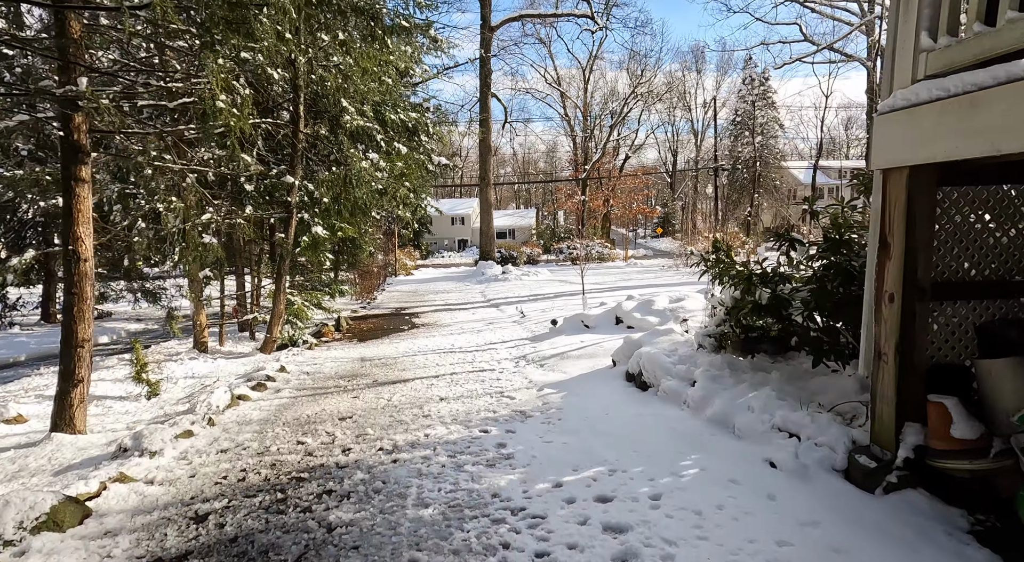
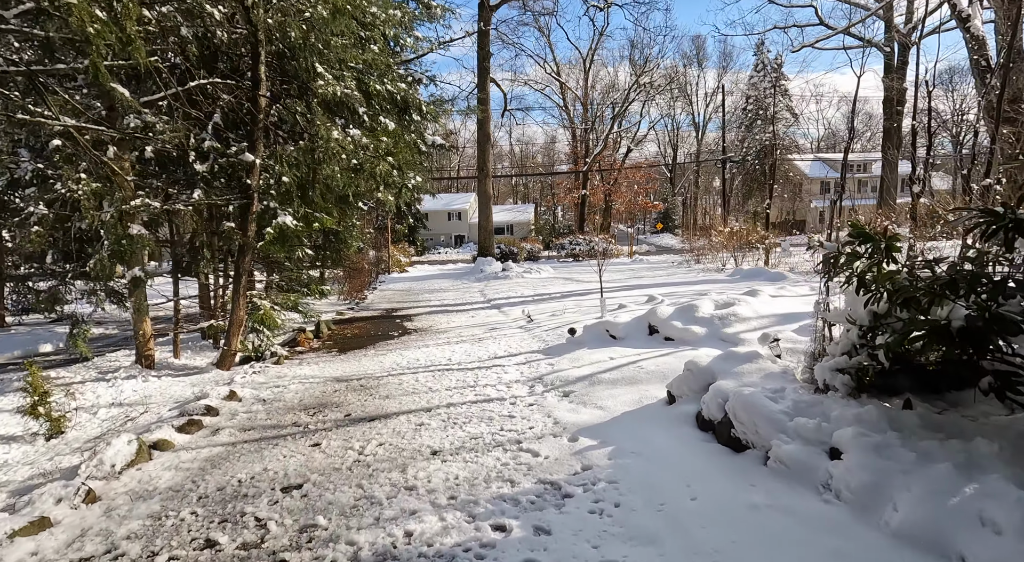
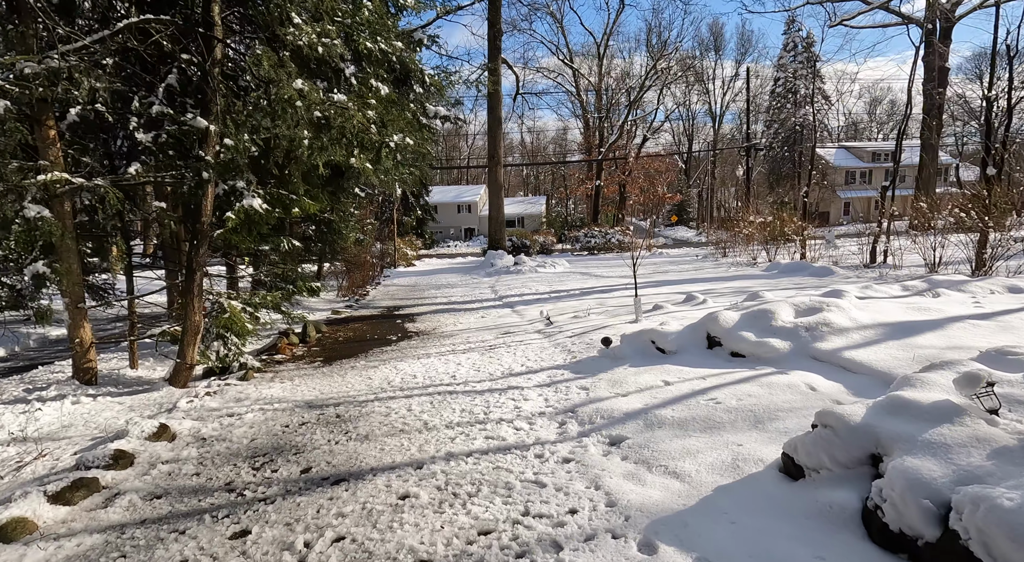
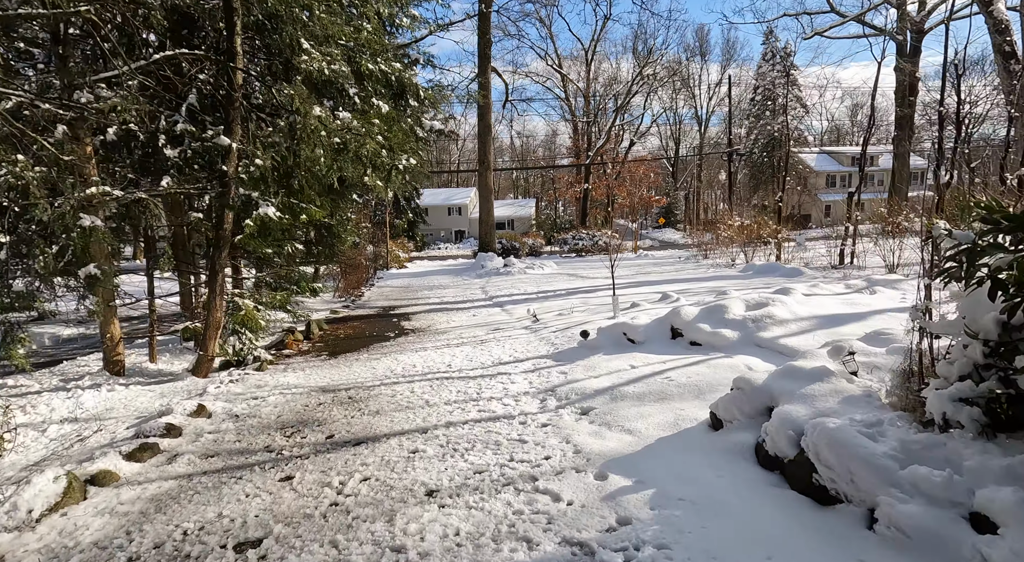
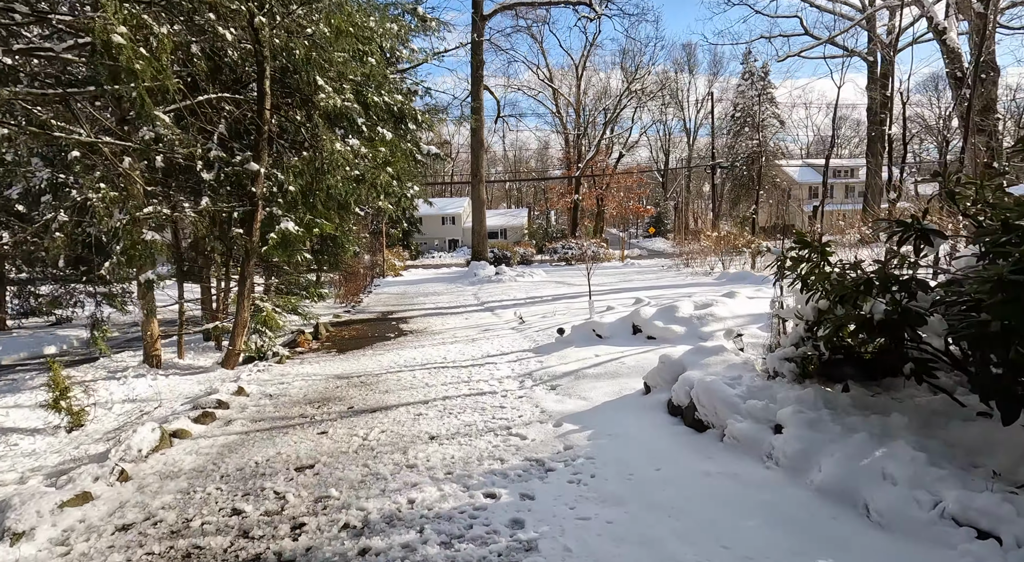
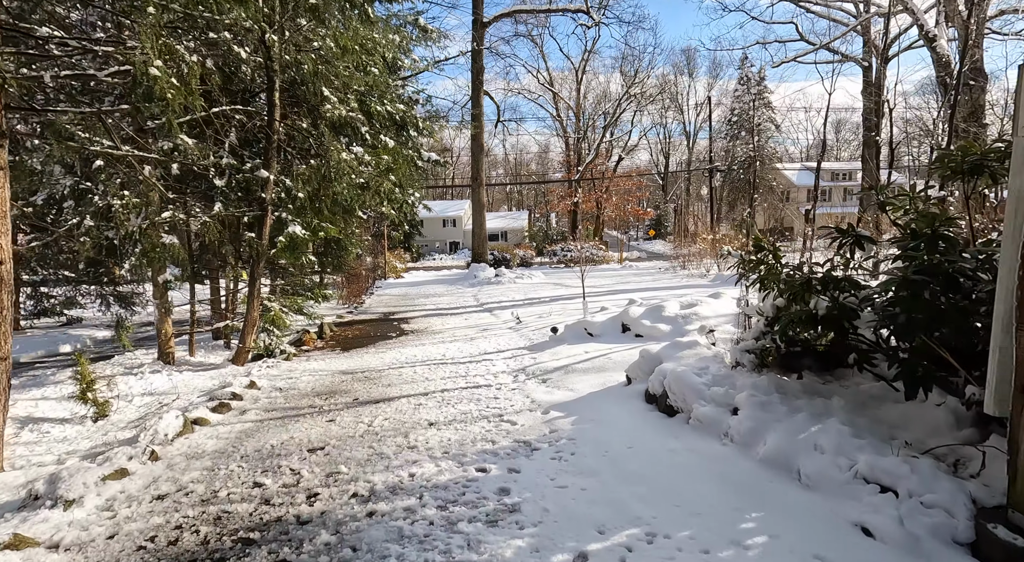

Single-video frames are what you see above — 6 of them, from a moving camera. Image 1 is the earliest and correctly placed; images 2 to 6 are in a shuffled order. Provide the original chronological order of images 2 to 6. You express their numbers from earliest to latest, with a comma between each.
6, 5, 2, 4, 3
